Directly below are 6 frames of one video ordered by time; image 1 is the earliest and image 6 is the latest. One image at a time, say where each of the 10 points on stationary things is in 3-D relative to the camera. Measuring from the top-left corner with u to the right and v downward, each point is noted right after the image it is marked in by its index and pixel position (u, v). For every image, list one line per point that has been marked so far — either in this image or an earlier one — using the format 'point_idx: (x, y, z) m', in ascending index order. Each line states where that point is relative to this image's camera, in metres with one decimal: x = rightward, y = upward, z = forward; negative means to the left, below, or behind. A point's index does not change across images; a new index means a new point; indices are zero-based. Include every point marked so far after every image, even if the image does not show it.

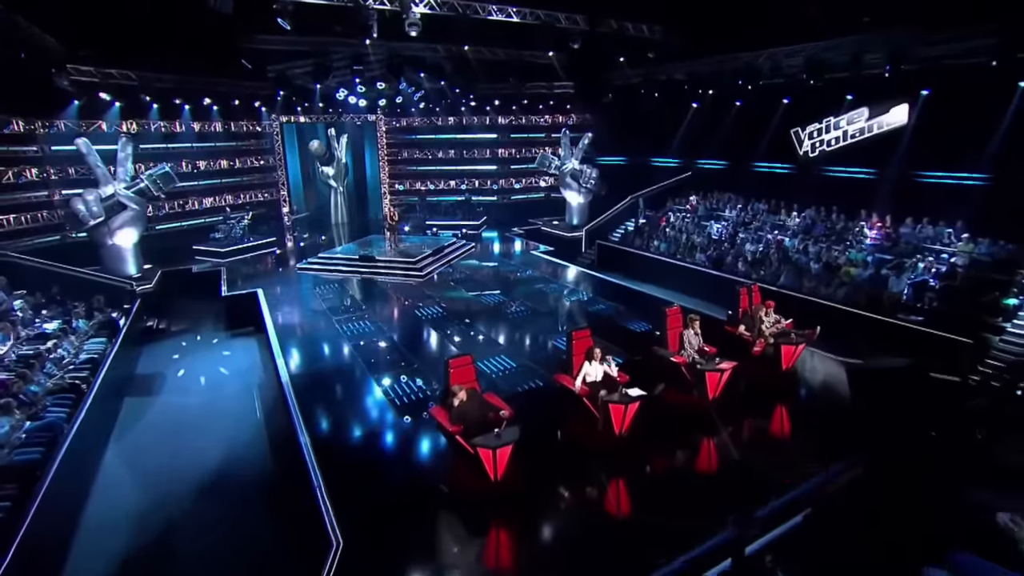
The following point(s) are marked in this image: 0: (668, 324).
0: (+1.9, -0.5, +7.0) m
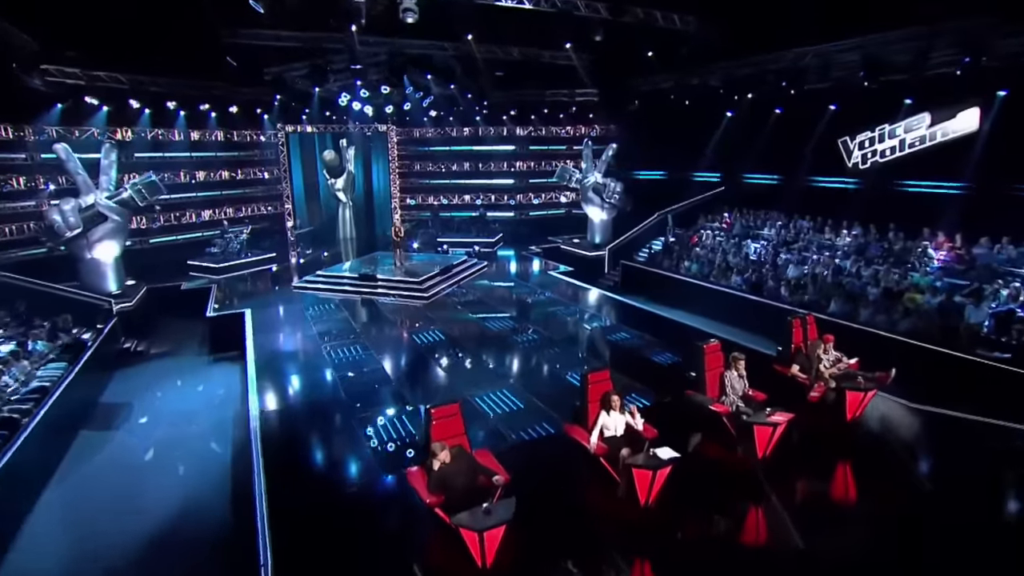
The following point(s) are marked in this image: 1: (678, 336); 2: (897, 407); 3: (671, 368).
0: (+1.9, -0.8, +5.8) m
1: (+2.7, -0.8, +9.4) m
2: (+4.4, -1.4, +6.6) m
3: (+2.2, -1.1, +8.0) m
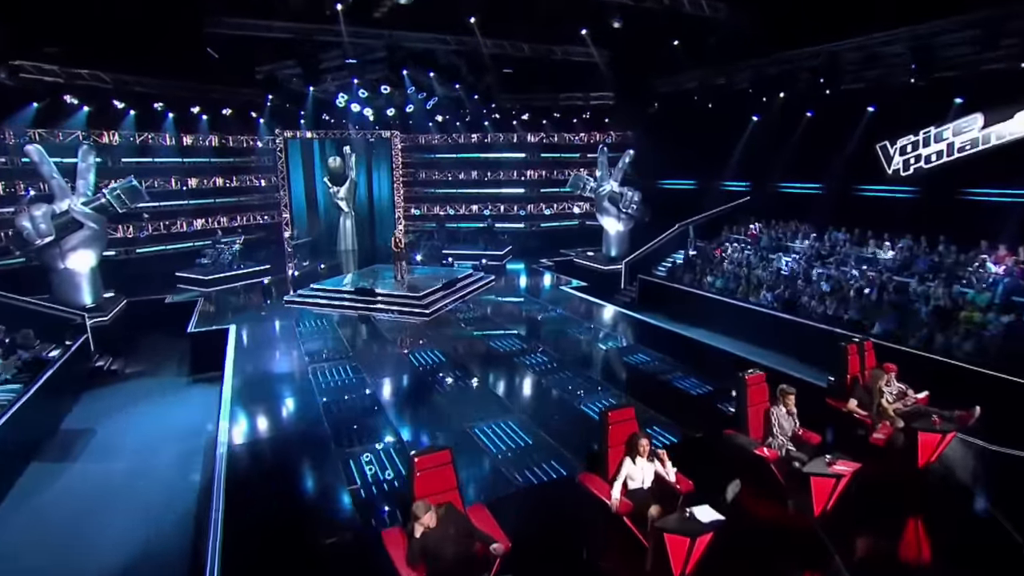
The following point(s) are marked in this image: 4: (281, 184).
0: (+2.0, -0.9, +4.9) m
1: (+2.8, -1.0, +8.5) m
2: (+4.4, -1.6, +5.6) m
3: (+2.3, -1.3, +7.0) m
4: (-5.1, +2.3, +13.0) m
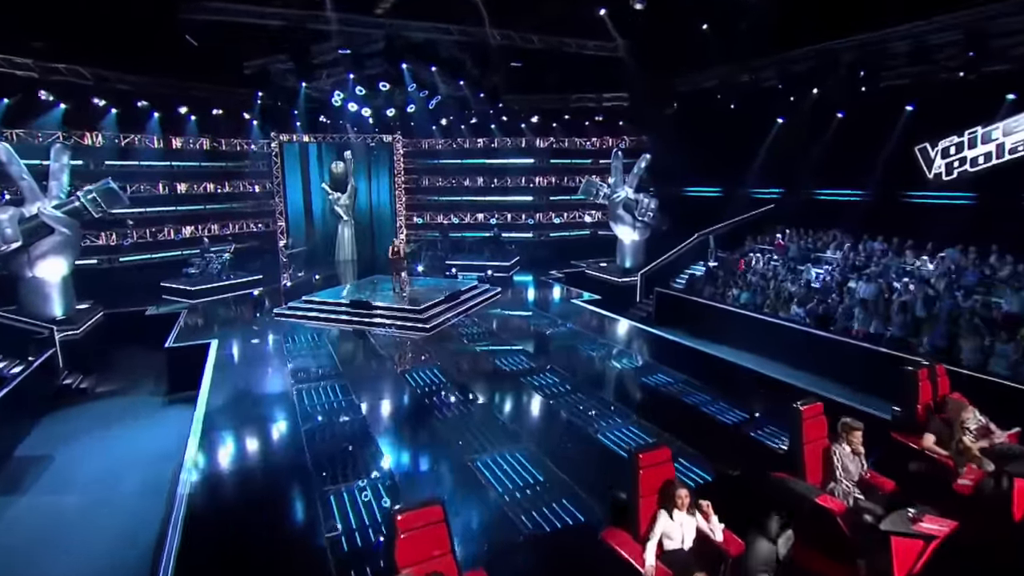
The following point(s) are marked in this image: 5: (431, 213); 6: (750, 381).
0: (+2.0, -1.0, +4.1) m
1: (+2.9, -1.2, +7.6) m
2: (+4.5, -1.7, +4.8) m
3: (+2.3, -1.5, +6.2) m
4: (-5.0, +2.1, +12.3) m
5: (-1.9, +1.8, +13.8) m
6: (+3.0, -1.2, +7.4) m
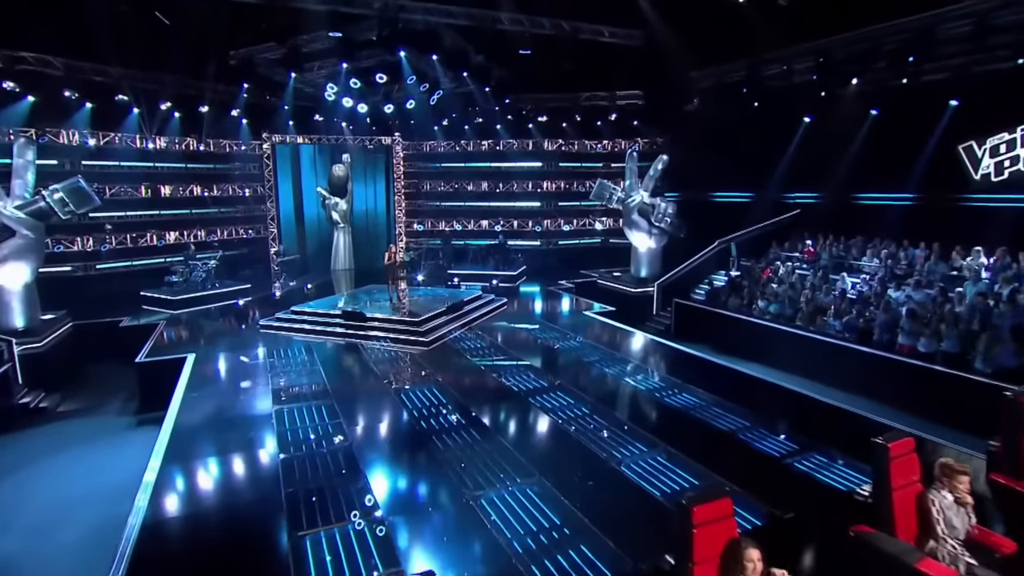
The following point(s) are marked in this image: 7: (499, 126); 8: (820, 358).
0: (+2.1, -1.1, +3.3) m
1: (+3.0, -1.3, +6.8) m
2: (+4.6, -1.7, +3.9) m
3: (+2.4, -1.6, +5.4) m
4: (-4.8, +1.9, +11.6) m
5: (-1.8, +1.5, +13.0) m
6: (+3.1, -1.3, +6.6) m
7: (-0.3, +3.4, +12.5) m
8: (+3.9, -0.9, +7.4) m
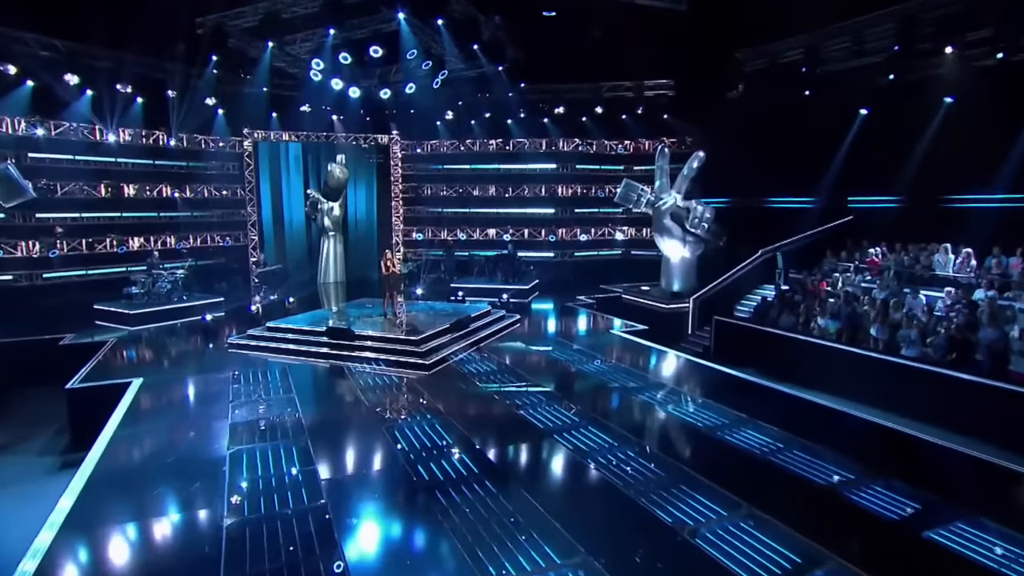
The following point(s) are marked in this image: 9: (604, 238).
0: (+2.3, -1.0, +1.9) m
1: (+3.2, -1.4, +5.4) m
2: (+4.8, -1.7, +2.5) m
3: (+2.6, -1.6, +3.9) m
4: (-4.6, +1.6, +10.2) m
5: (-1.6, +1.2, +11.7) m
6: (+3.3, -1.4, +5.2) m
7: (-0.1, +3.1, +11.2) m
8: (+4.1, -1.0, +6.0) m
9: (+1.8, +1.0, +11.9) m
